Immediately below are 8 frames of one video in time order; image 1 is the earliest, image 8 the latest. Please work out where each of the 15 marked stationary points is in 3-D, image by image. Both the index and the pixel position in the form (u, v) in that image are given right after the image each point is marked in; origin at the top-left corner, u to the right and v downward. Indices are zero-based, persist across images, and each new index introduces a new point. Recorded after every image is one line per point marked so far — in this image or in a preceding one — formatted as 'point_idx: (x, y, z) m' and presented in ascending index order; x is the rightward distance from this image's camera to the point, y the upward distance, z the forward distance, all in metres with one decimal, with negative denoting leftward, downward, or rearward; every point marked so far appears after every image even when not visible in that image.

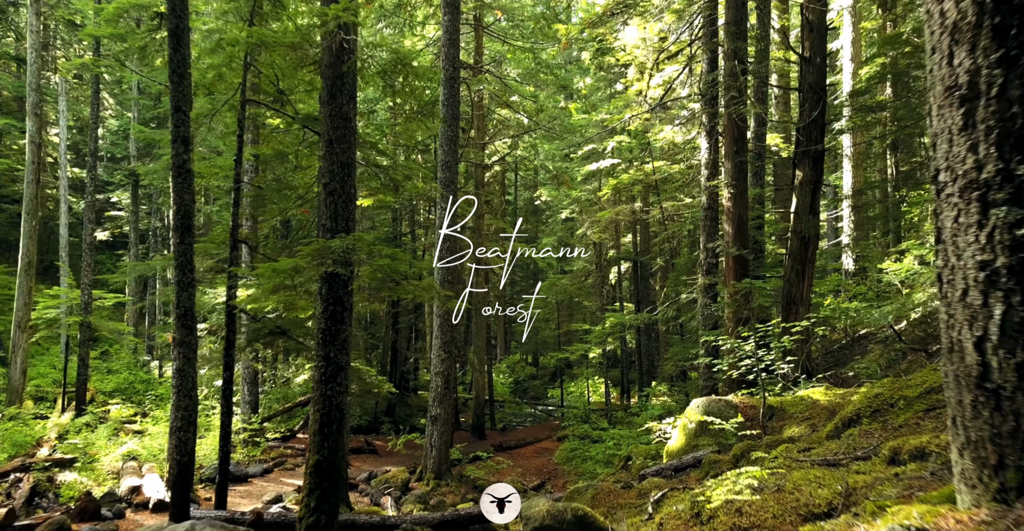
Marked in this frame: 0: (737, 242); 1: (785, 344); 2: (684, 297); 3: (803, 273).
0: (+4.1, +0.4, +13.5) m
1: (+3.6, -1.0, +9.7) m
2: (+3.3, -0.6, +14.5) m
3: (+5.0, -0.1, +12.8) m
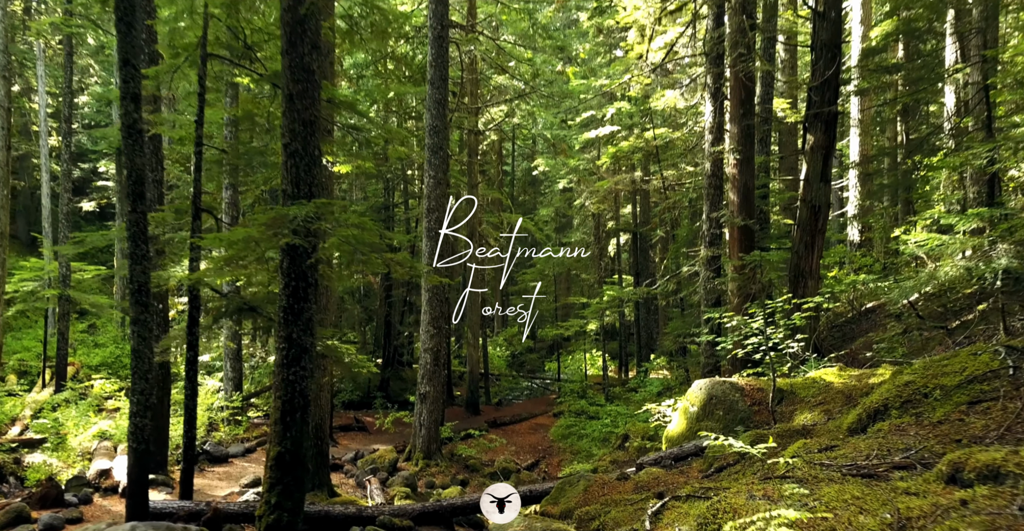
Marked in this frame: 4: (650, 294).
0: (+3.9, +0.9, +12.7) m
1: (+3.4, -0.7, +9.0) m
2: (+3.2, -0.1, +13.7) m
3: (+4.9, +0.3, +12.0) m
4: (+3.0, -0.6, +16.2) m
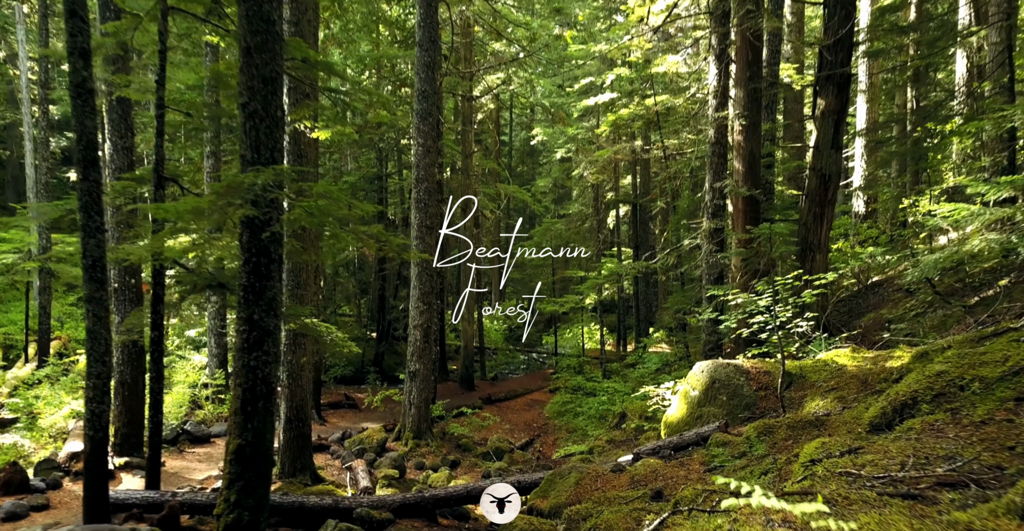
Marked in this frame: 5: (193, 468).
0: (+3.8, +1.4, +12.0) m
1: (+3.3, -0.4, +8.4) m
2: (+3.1, +0.4, +13.1) m
3: (+4.7, +0.8, +11.4) m
4: (+2.9, -0.1, +15.5) m
5: (-5.0, -3.2, +11.7) m
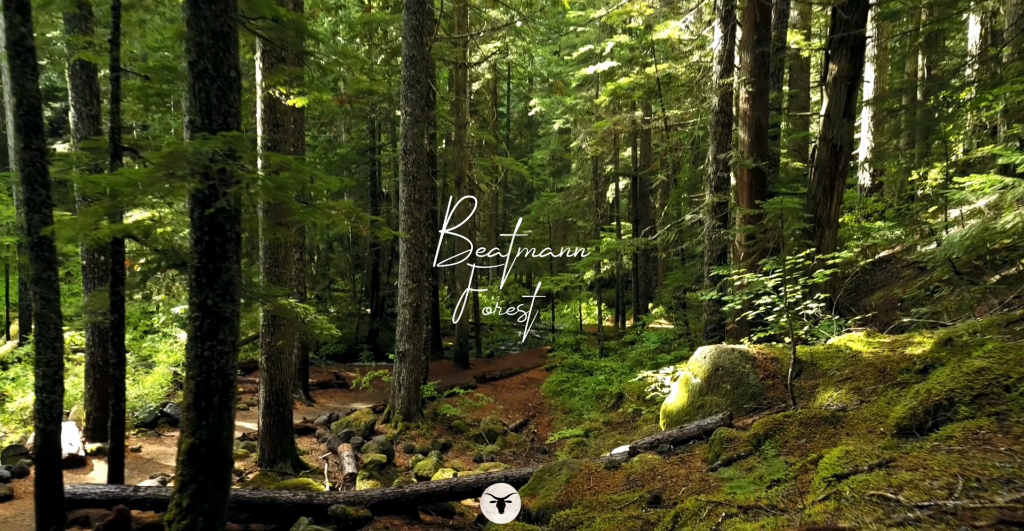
0: (+3.7, +1.7, +11.3) m
1: (+3.2, -0.1, +7.8) m
2: (+2.9, +0.8, +12.4) m
3: (+4.6, +1.1, +10.7) m
4: (+2.7, +0.4, +14.9) m
5: (-5.1, -2.8, +11.2) m
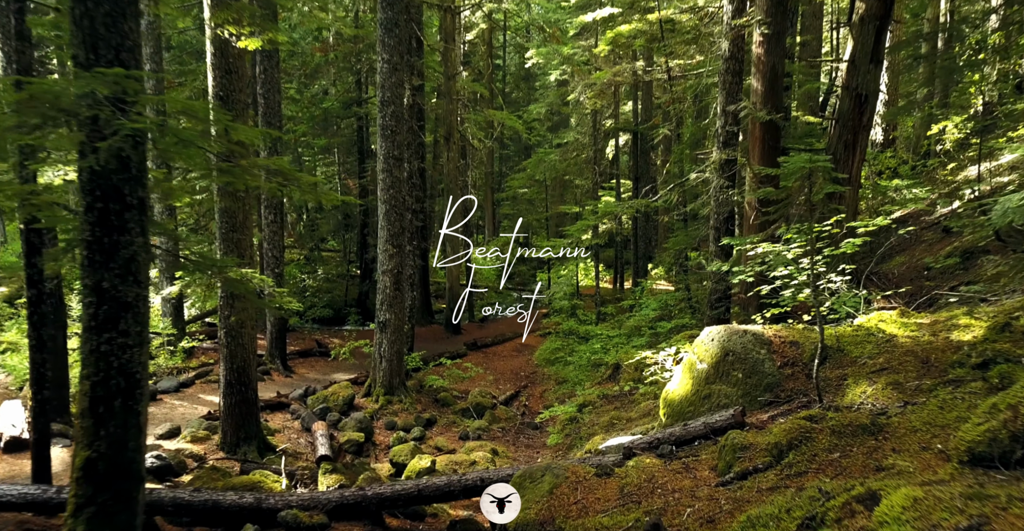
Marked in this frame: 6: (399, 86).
0: (+3.5, +2.2, +10.1) m
1: (+3.0, +0.1, +6.7) m
2: (+2.7, +1.3, +11.3) m
3: (+4.4, +1.6, +9.6) m
4: (+2.6, +1.1, +13.8) m
5: (-5.3, -2.3, +10.3) m
6: (-1.9, +3.0, +12.4) m
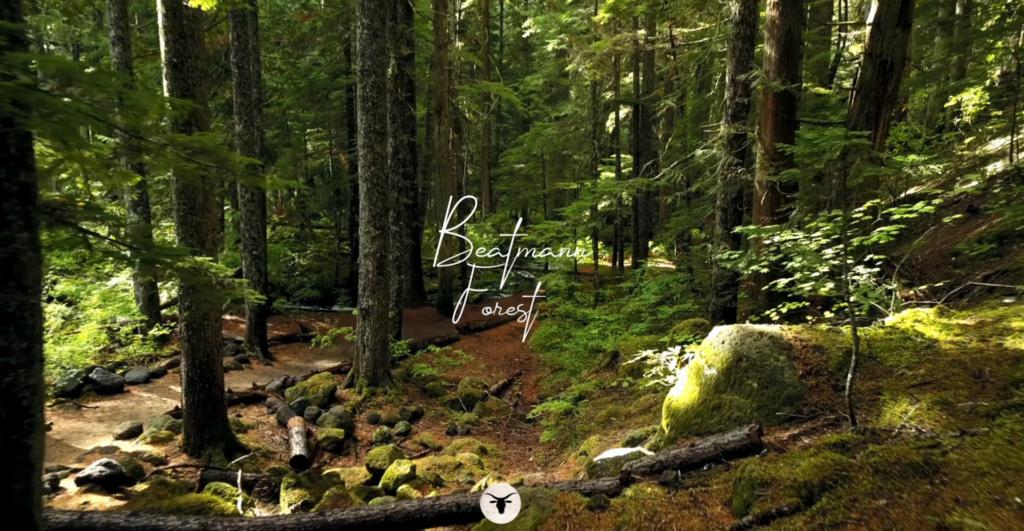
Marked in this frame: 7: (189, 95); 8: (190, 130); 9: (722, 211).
0: (+3.3, +2.4, +9.2) m
1: (+2.9, +0.2, +5.9) m
2: (+2.6, +1.6, +10.4) m
3: (+4.3, +1.7, +8.7) m
4: (+2.4, +1.4, +12.9) m
5: (-5.4, -2.1, +9.5) m
6: (-2.0, +3.2, +11.5) m
7: (-3.6, +1.9, +8.2) m
8: (-3.6, +1.5, +8.3) m
9: (+2.9, +0.7, +10.1) m
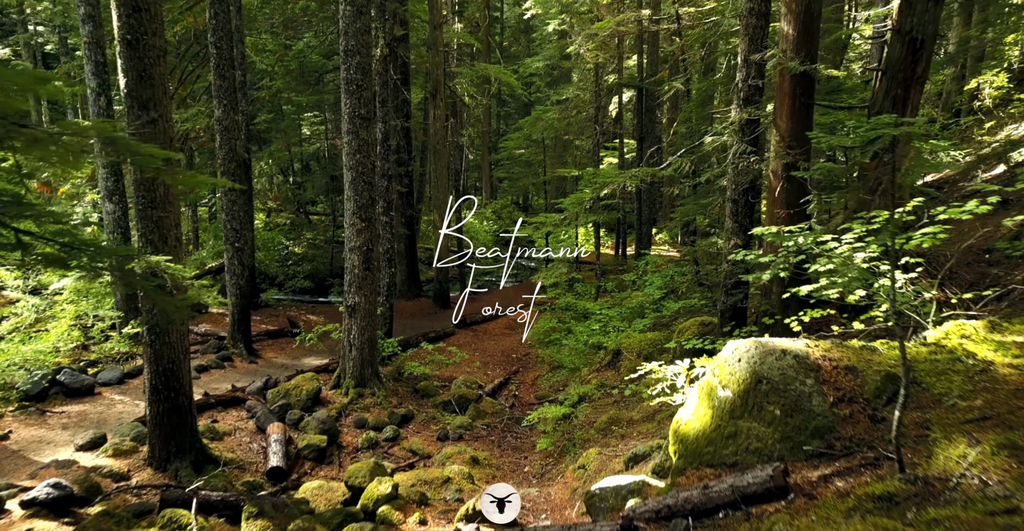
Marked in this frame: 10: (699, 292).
0: (+3.3, +2.4, +8.4) m
1: (+2.8, +0.2, +5.2) m
2: (+2.5, +1.6, +9.7) m
3: (+4.2, +1.7, +7.9) m
4: (+2.4, +1.6, +12.2) m
5: (-5.5, -2.1, +8.9) m
6: (-2.1, +3.3, +10.7) m
7: (-3.7, +1.9, +7.4) m
8: (-3.7, +1.5, +7.5) m
9: (+2.8, +0.8, +9.4) m
10: (+3.0, -0.4, +12.0) m
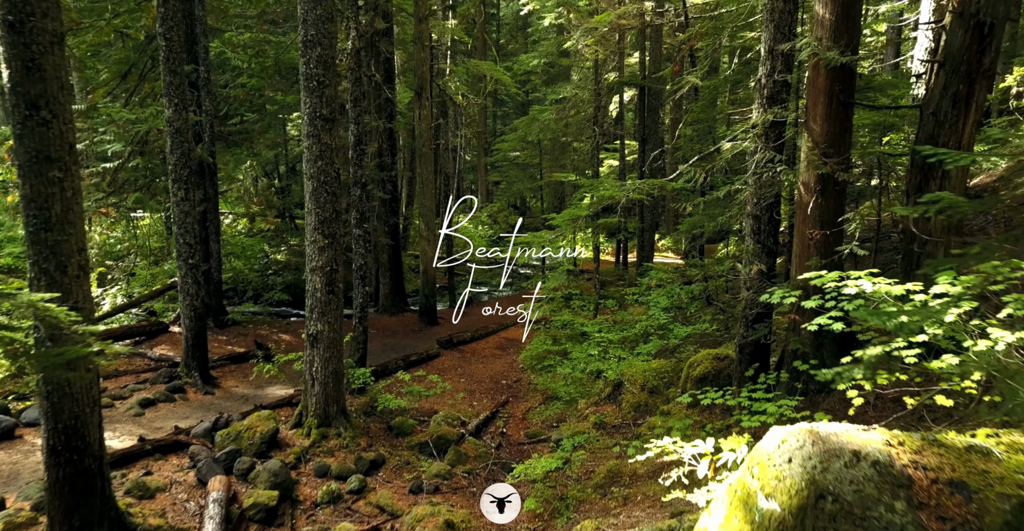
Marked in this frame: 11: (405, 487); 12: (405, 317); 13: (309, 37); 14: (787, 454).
0: (+3.1, +2.1, +7.0) m
1: (+2.6, -0.1, +3.7) m
2: (+2.3, +1.3, +8.2) m
3: (+4.0, +1.4, +6.5) m
4: (+2.2, +1.3, +10.7) m
5: (-5.7, -2.4, +7.4) m
6: (-2.3, +3.0, +9.2) m
7: (-3.9, +1.6, +6.0) m
8: (-3.9, +1.2, +6.1) m
9: (+2.6, +0.5, +8.0) m
10: (+2.8, -0.7, +10.5) m
11: (-1.3, -2.7, +9.1) m
12: (-2.6, -1.2, +17.1) m
13: (-2.5, +2.8, +9.2) m
14: (+1.4, -0.9, +3.7) m
